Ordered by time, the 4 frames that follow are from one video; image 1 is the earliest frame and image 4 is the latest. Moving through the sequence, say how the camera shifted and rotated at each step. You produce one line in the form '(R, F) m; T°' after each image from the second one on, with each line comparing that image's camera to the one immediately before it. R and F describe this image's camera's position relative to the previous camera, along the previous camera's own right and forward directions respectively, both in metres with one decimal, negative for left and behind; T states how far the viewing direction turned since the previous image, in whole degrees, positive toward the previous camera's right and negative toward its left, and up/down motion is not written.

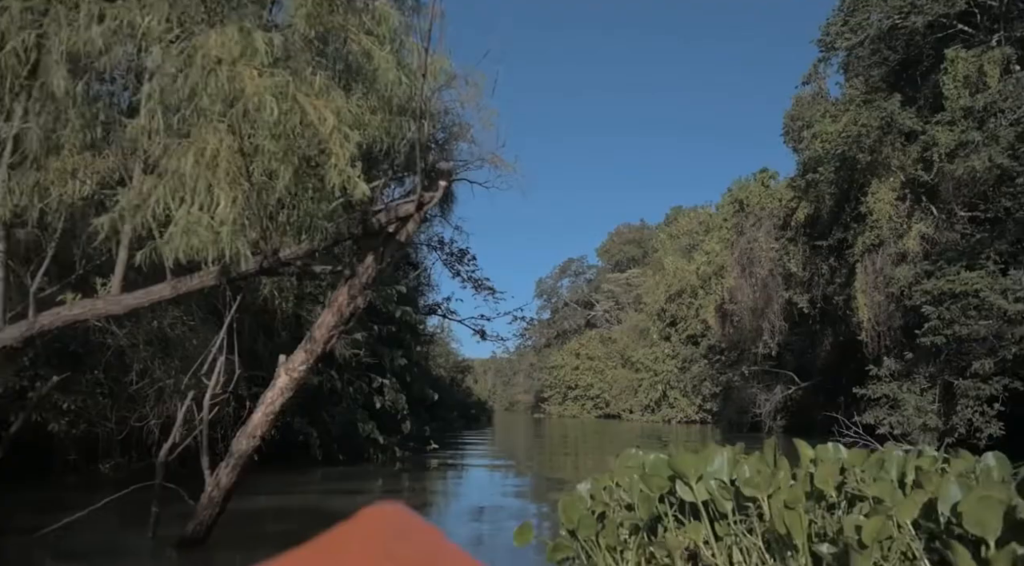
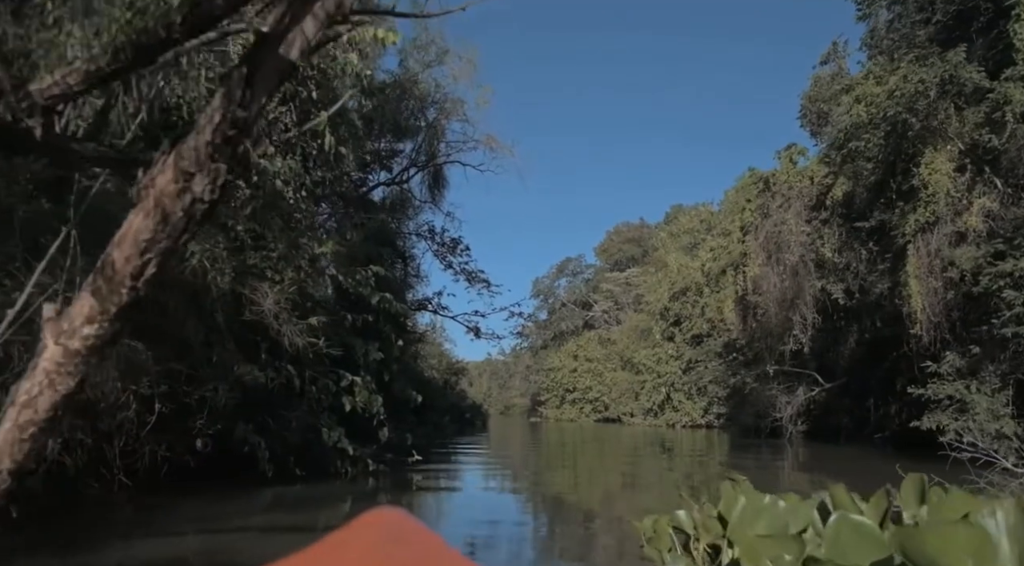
(0.0, +2.3) m; 0°
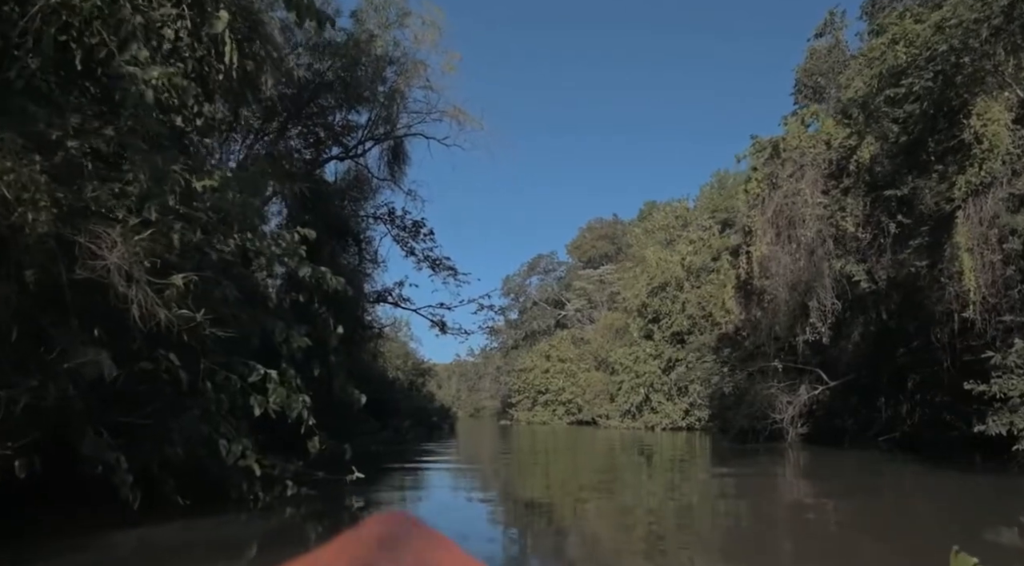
(0.0, +2.8) m; +2°
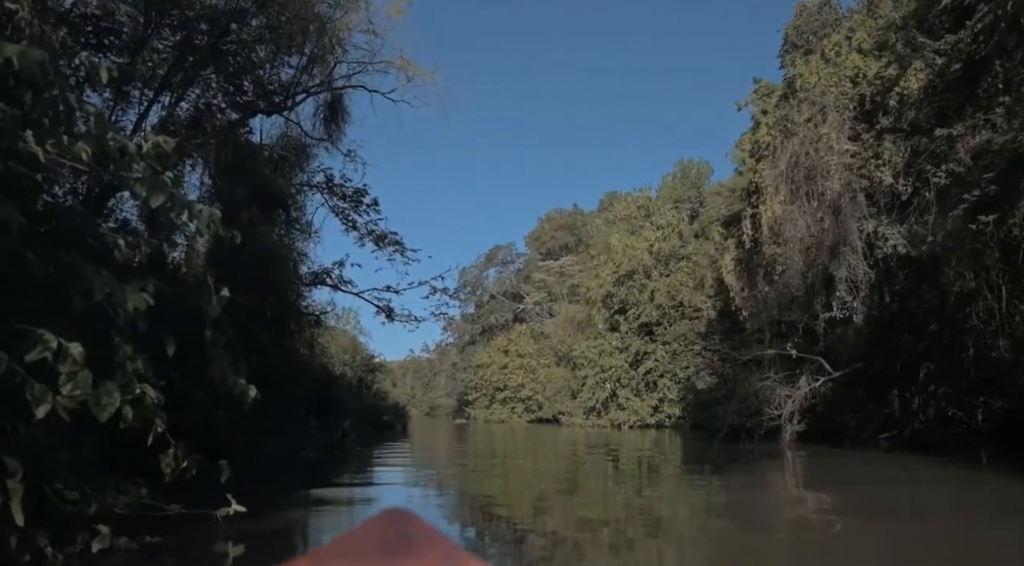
(0.0, +3.2) m; +4°
